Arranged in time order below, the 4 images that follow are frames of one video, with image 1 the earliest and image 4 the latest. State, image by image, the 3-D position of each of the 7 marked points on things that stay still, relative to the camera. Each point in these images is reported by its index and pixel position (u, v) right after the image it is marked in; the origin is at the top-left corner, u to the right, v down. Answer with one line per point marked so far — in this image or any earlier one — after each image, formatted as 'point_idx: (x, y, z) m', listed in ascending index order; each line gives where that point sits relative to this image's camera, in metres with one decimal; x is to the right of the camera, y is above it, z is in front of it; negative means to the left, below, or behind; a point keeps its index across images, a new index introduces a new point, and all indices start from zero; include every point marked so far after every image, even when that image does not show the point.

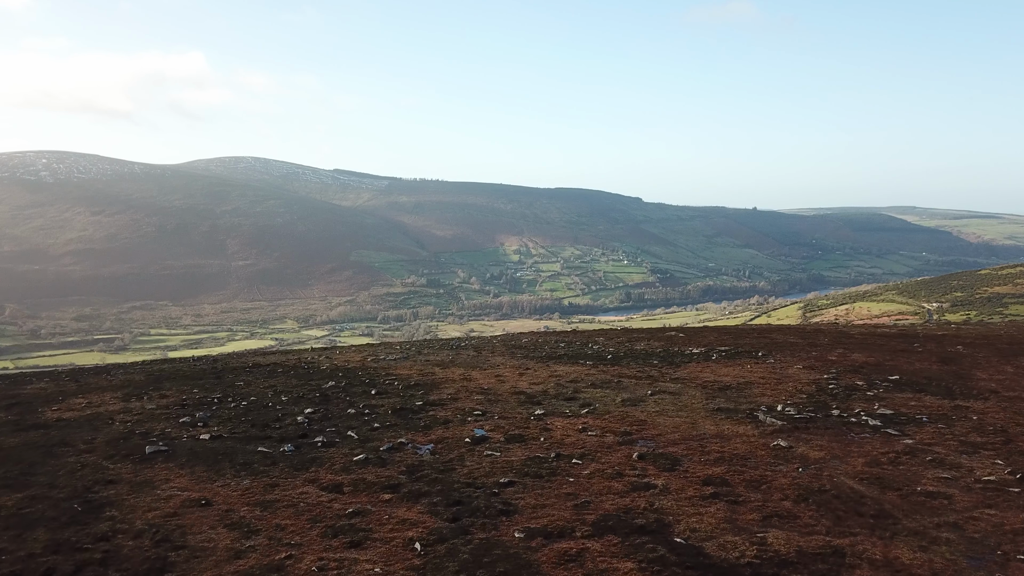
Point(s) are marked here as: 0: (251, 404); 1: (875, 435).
0: (-4.8, -2.2, +15.0) m
1: (+4.6, -1.9, +10.3) m
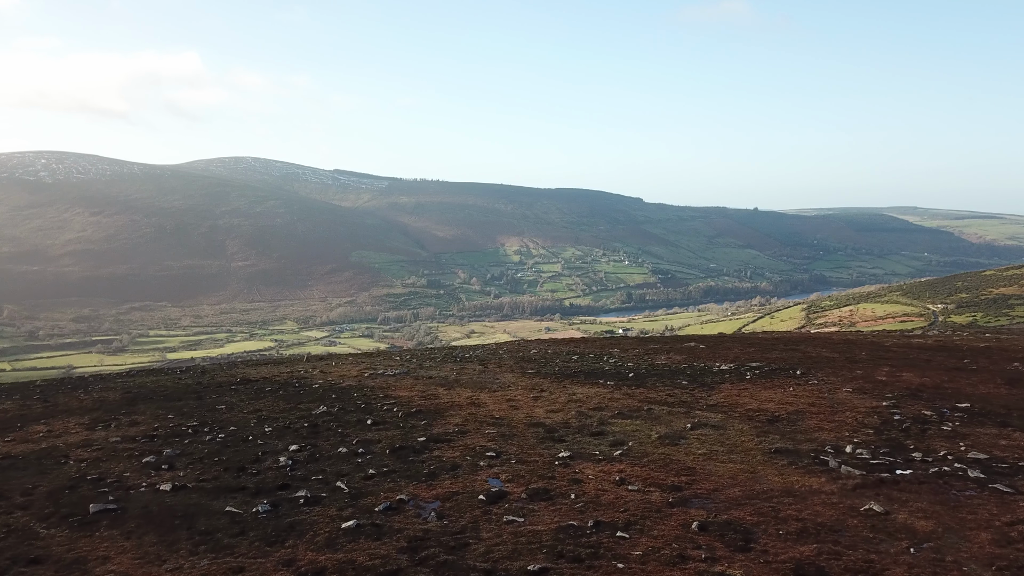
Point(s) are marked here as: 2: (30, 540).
0: (-4.6, -2.4, +13.1) m
1: (+4.9, -2.1, +8.4) m
2: (-4.7, -2.5, +8.0) m
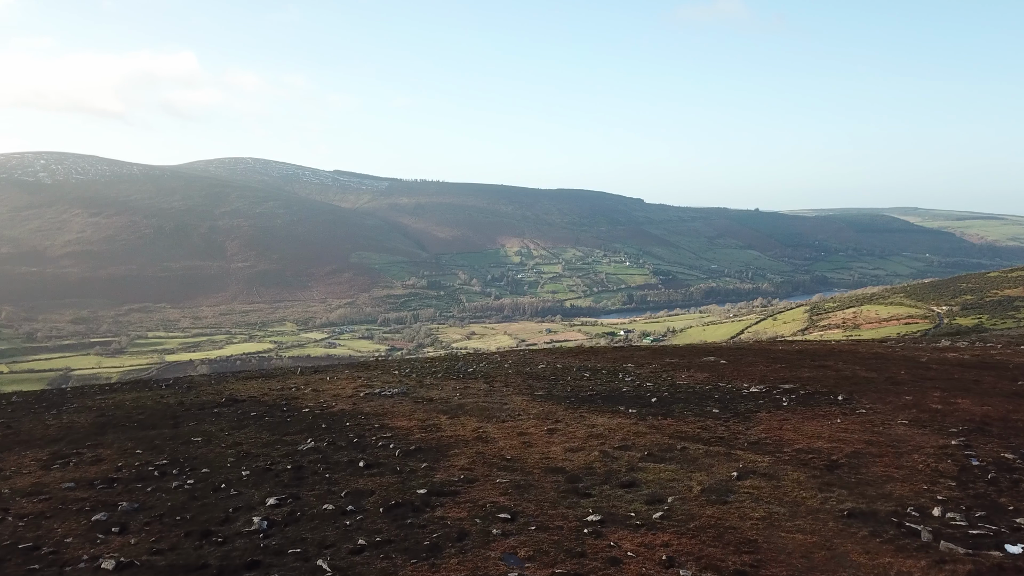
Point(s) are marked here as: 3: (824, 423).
0: (-4.4, -2.8, +11.3) m
1: (+5.1, -2.4, +6.6) m
2: (-4.5, -2.8, +6.2) m
3: (+5.4, -2.3, +13.9) m
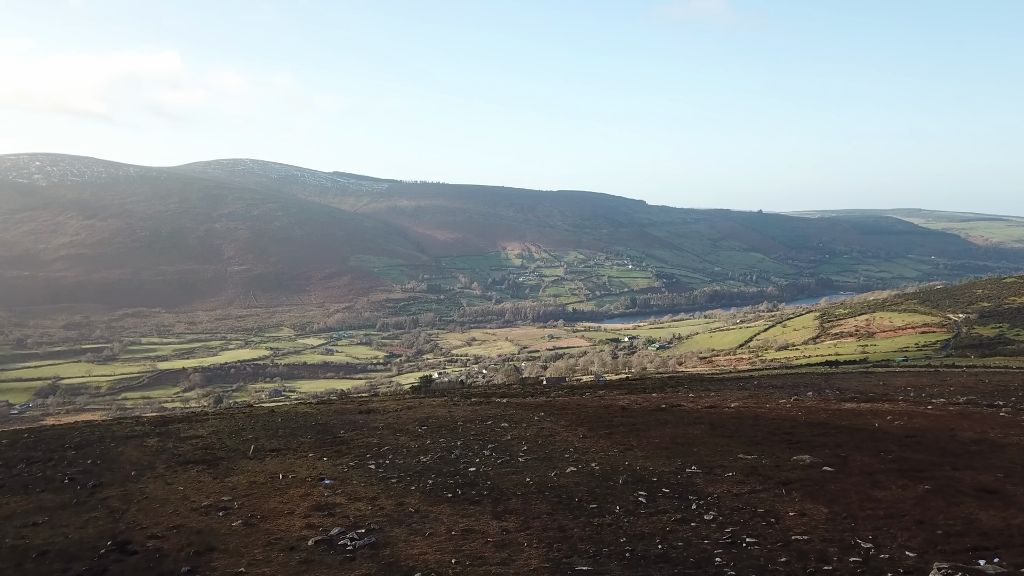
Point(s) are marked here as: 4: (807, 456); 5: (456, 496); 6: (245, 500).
0: (-4.0, -4.4, +4.1) m
1: (+5.5, -4.1, -0.6) m
2: (-4.1, -4.5, -0.9) m
3: (+5.8, -4.0, +6.8) m
4: (+7.0, -3.9, +19.1) m
5: (-1.2, -4.3, +17.1) m
6: (-5.9, -4.7, +18.2) m
